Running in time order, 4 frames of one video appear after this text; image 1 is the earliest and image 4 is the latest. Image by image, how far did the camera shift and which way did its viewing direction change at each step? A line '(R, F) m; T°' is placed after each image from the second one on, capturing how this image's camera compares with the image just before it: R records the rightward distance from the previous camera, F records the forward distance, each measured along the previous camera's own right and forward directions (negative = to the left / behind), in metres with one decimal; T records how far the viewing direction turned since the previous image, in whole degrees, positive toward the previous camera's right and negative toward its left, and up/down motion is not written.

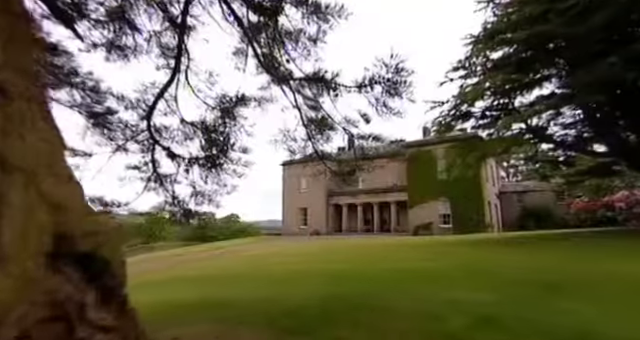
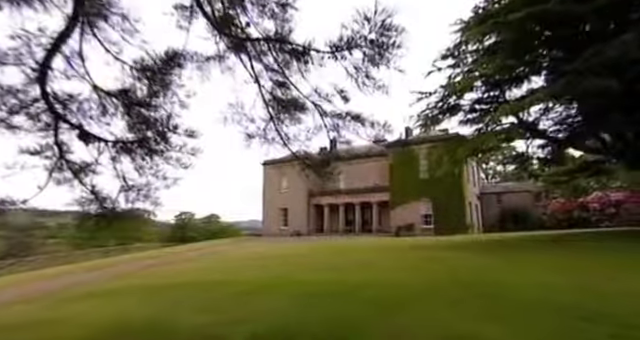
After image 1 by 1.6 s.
(+0.2, +1.0) m; +3°
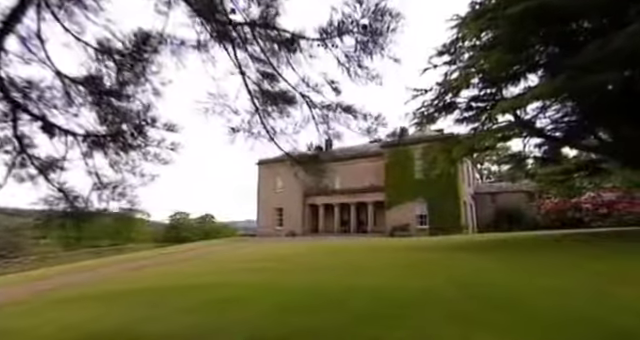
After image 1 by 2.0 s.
(+0.1, +0.3) m; +1°
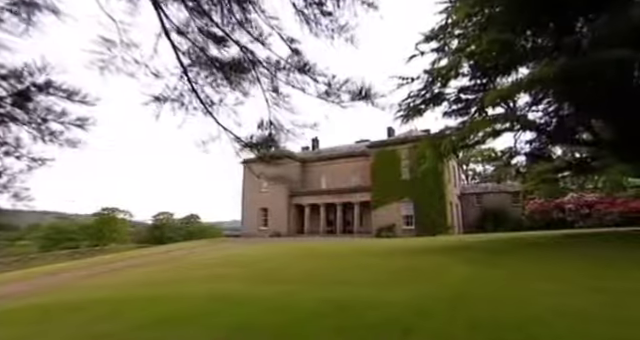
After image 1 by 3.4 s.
(+0.3, +0.9) m; +2°
